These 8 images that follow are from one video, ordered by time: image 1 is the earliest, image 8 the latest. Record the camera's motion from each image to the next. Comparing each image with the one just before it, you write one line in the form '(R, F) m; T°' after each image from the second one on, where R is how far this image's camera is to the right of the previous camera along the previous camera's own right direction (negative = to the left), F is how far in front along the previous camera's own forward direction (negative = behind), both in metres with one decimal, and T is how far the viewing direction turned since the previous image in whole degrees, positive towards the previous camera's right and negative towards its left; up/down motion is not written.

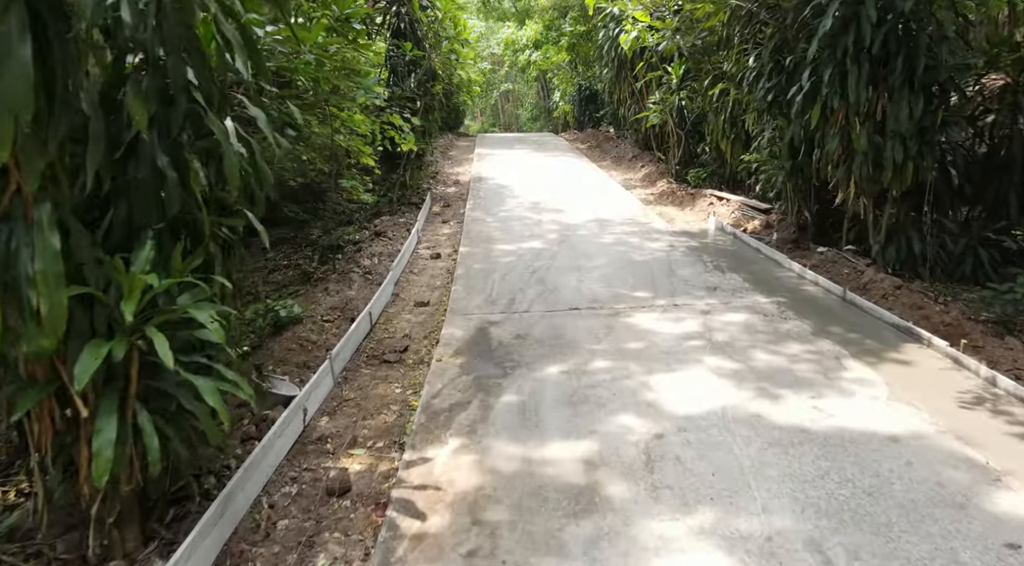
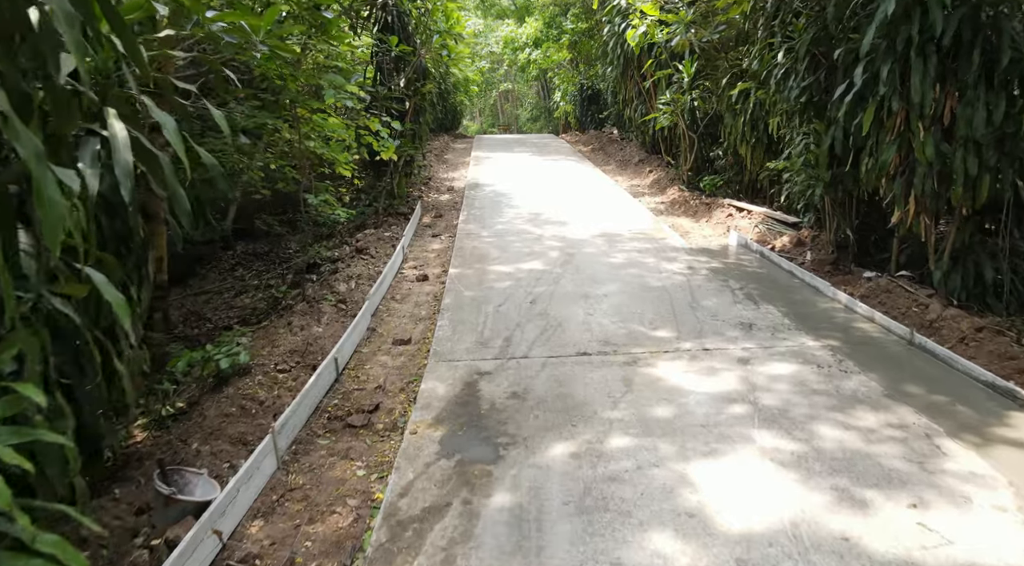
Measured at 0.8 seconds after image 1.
(0.0, +0.8) m; 0°
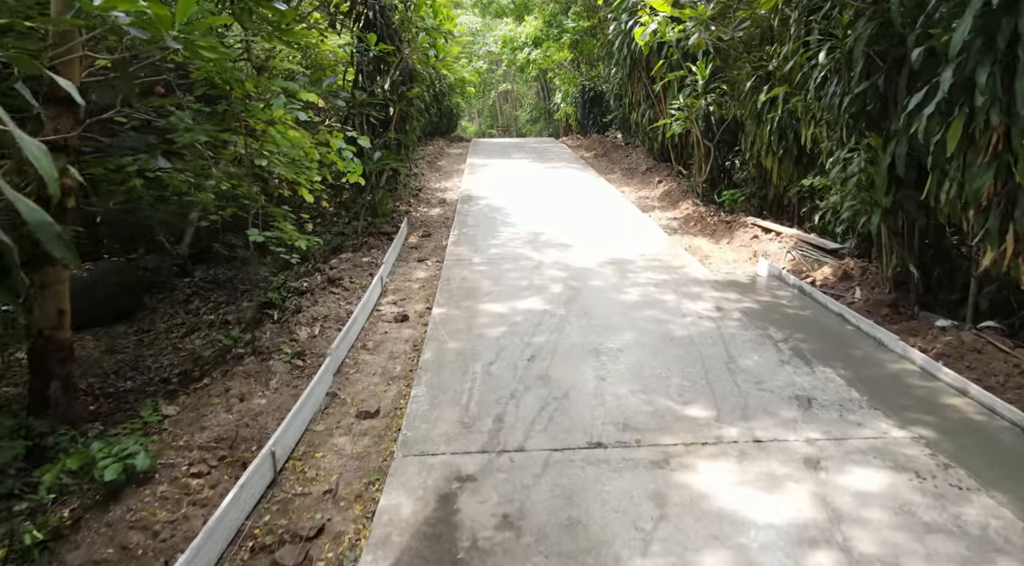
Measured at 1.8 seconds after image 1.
(0.0, +0.8) m; 0°
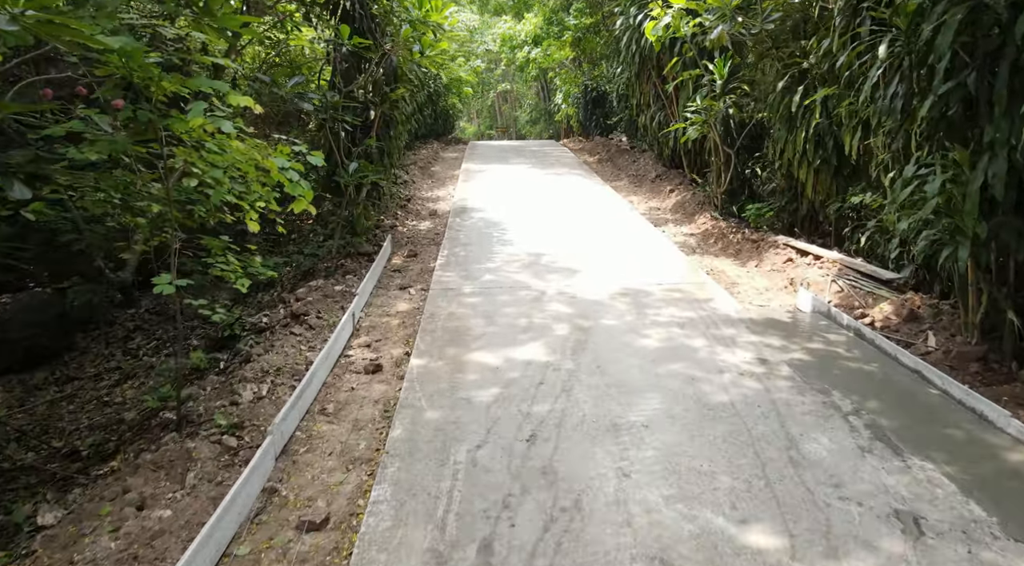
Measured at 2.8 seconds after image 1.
(0.0, +0.8) m; 0°
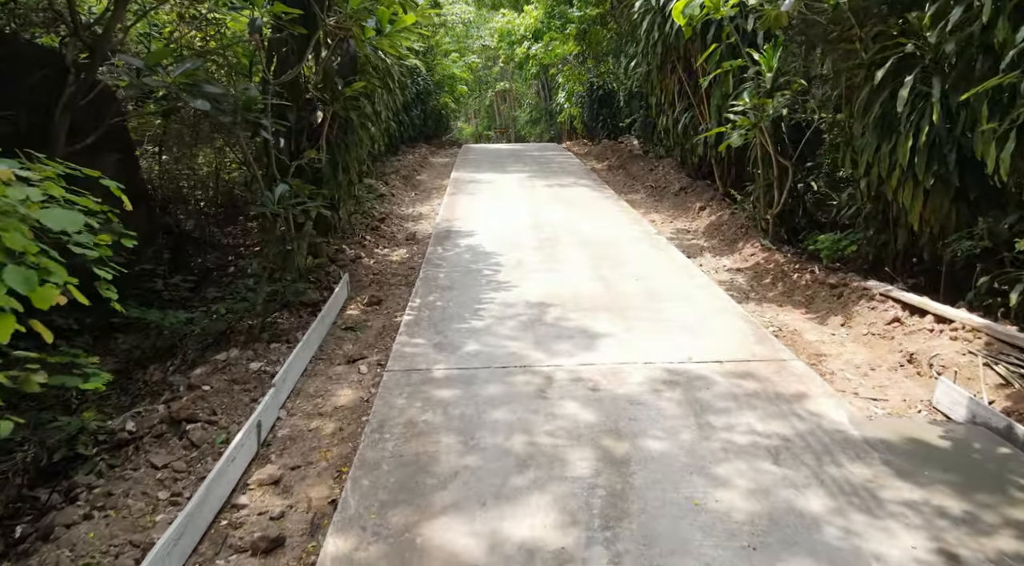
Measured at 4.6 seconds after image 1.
(0.0, +1.6) m; 0°
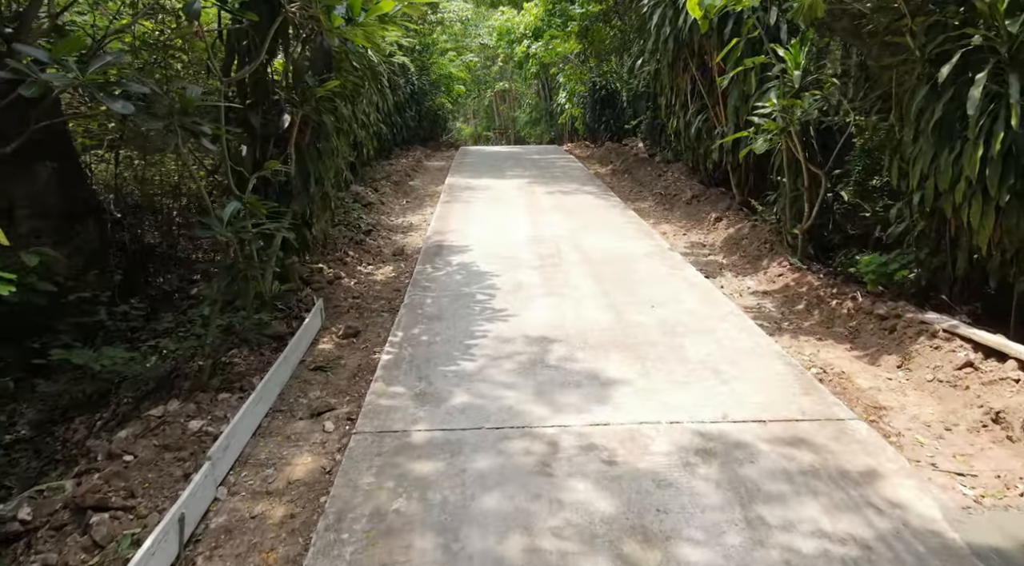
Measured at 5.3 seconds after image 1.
(0.0, +0.7) m; 0°
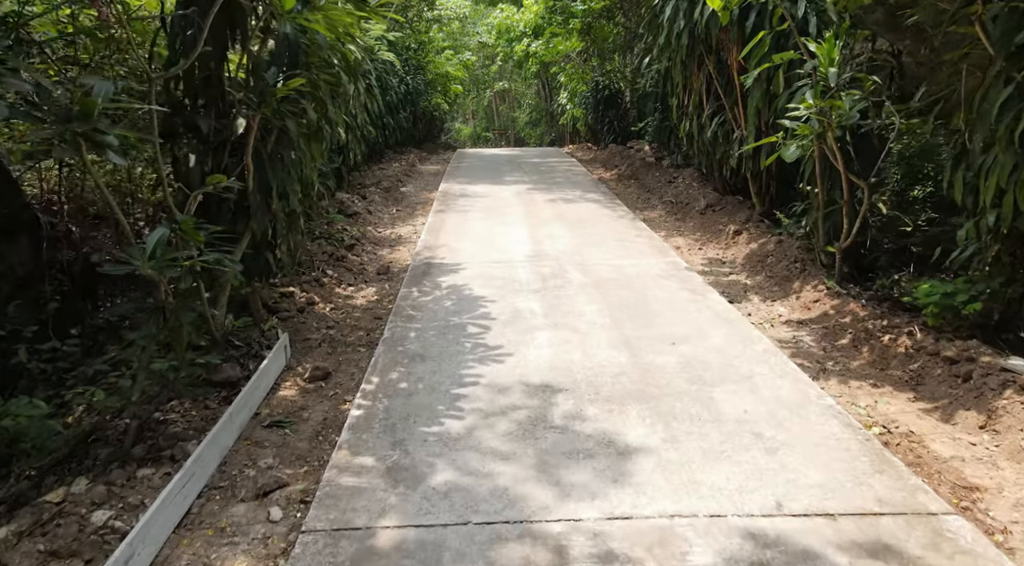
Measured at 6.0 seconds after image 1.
(0.0, +0.7) m; 0°
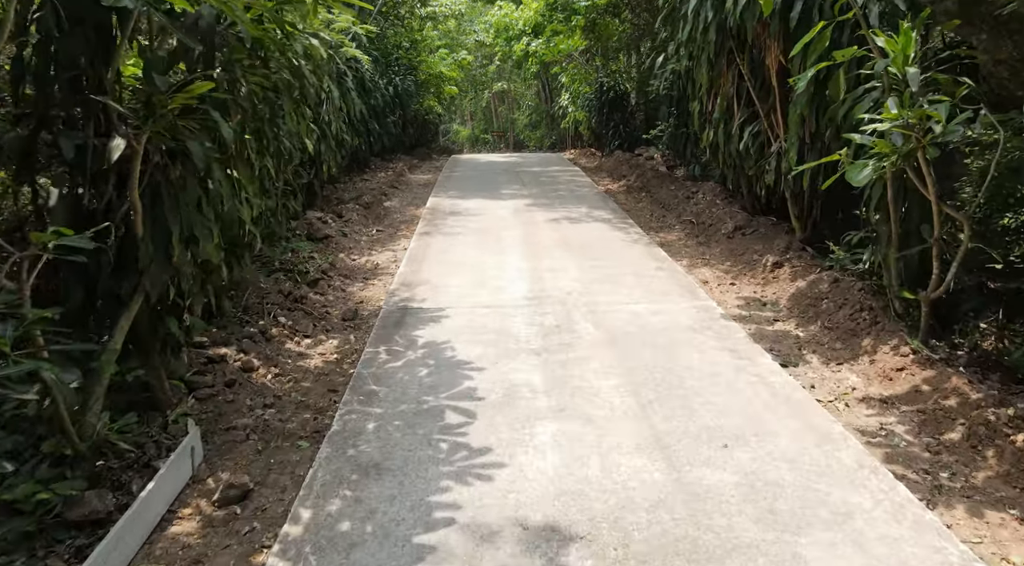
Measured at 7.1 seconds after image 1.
(0.0, +1.0) m; 0°
